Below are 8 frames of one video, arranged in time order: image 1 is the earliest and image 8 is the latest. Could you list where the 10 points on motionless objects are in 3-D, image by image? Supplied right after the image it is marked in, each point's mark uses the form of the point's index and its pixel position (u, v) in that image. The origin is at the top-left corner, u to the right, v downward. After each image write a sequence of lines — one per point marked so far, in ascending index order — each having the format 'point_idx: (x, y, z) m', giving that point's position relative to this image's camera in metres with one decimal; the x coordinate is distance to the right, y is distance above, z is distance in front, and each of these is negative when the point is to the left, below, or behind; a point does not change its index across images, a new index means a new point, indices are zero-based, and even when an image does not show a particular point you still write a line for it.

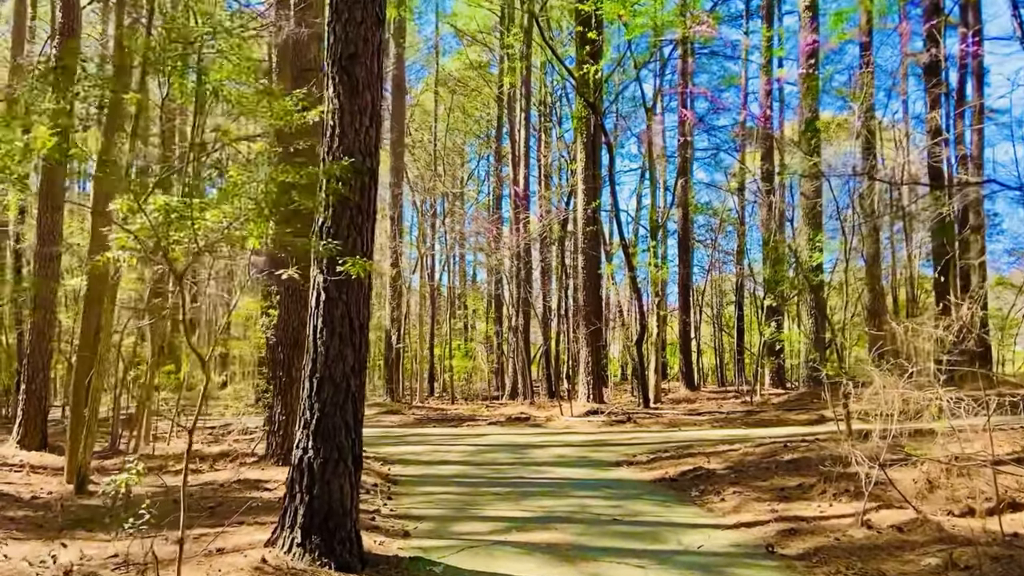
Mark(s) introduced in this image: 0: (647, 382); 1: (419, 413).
0: (+2.6, -1.8, +14.8) m
1: (-2.0, -2.7, +17.1) m
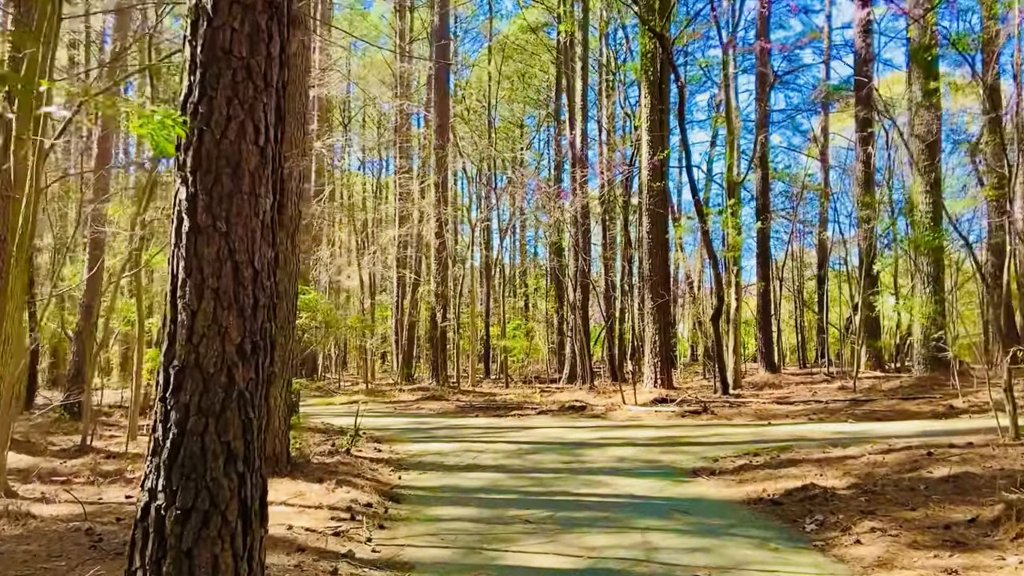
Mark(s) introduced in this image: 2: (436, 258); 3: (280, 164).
0: (+3.5, -1.3, +12.7) m
1: (-0.9, -2.1, +15.4) m
2: (-1.8, +0.7, +18.2) m
3: (-0.8, +0.4, +2.6) m
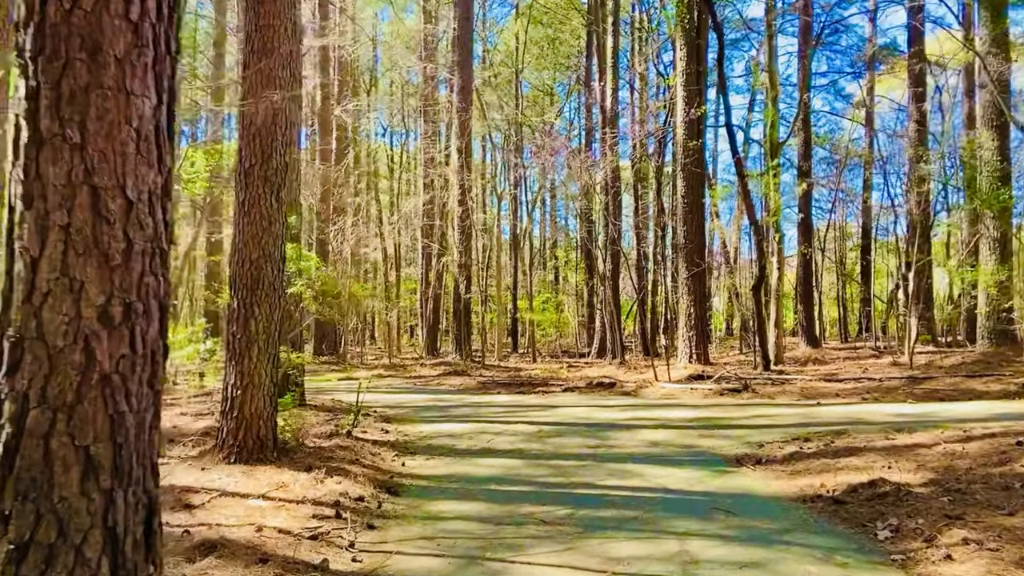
0: (+3.8, -0.8, +11.8) m
1: (-0.4, -1.6, +14.7) m
2: (-1.2, +1.4, +17.5) m
3: (-0.8, +0.6, +1.9) m
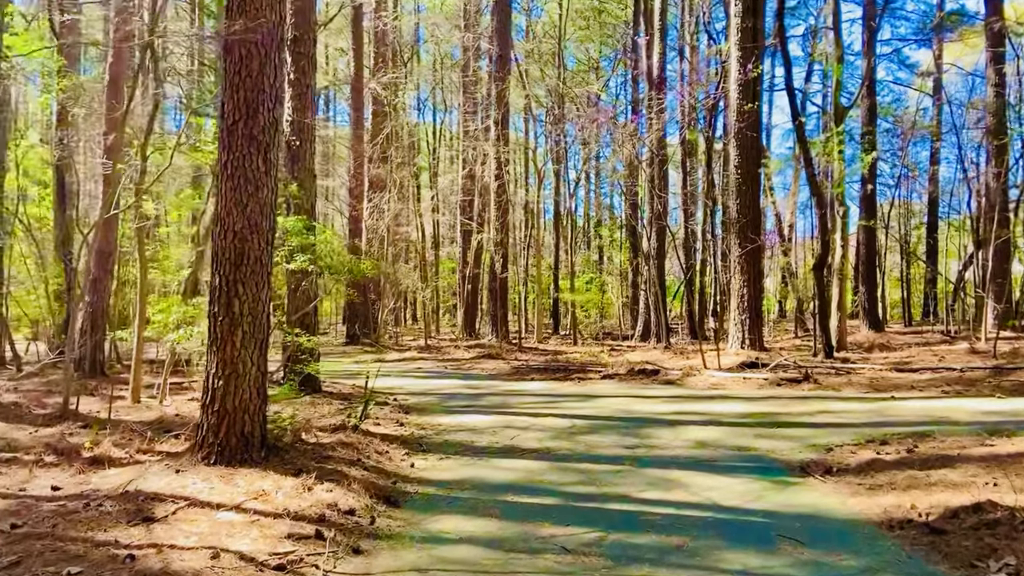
0: (+4.3, -0.5, +10.8) m
1: (+0.3, -1.2, +14.0) m
2: (-0.4, +1.8, +16.7) m
3: (-0.9, +0.6, +1.1) m
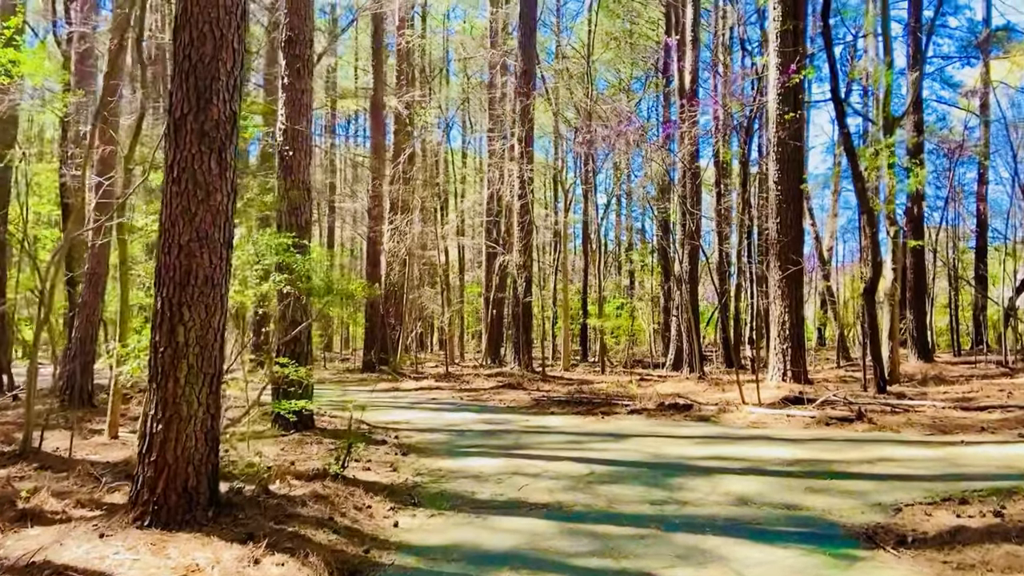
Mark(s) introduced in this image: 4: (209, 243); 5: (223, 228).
0: (+4.6, -0.8, +9.8) m
1: (+0.7, -1.6, +13.1) m
2: (+0.1, +1.3, +16.0) m
3: (-1.0, +0.6, +0.4) m
4: (-1.4, +0.2, +3.8) m
5: (-1.4, +0.3, +3.9) m
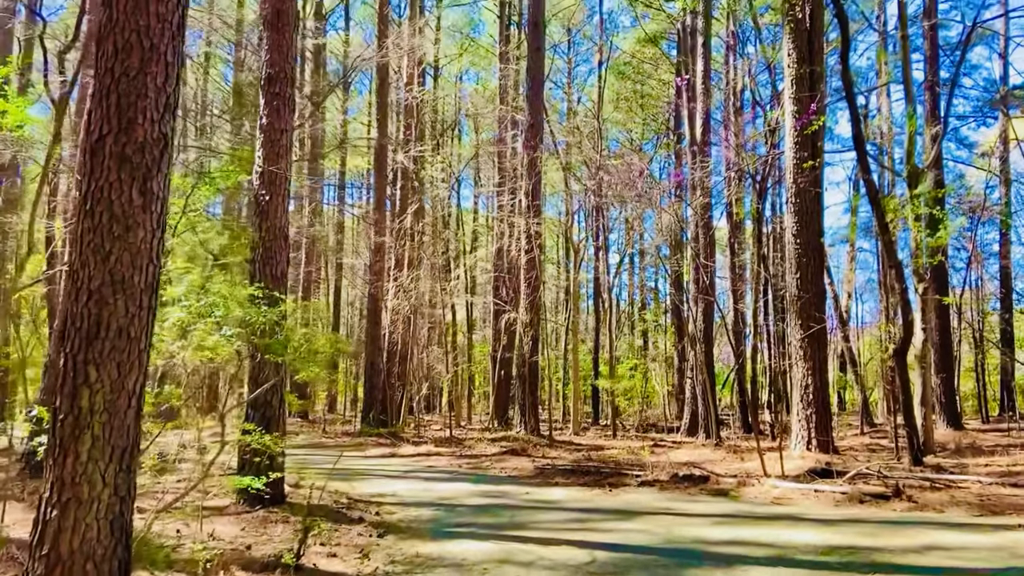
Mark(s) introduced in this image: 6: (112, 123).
0: (+4.6, -1.5, +9.0) m
1: (+0.7, -2.6, +12.3) m
2: (+0.3, +0.2, +15.4) m
3: (-1.1, +0.6, -0.2) m
4: (-1.5, 0.0, +3.1) m
5: (-1.5, +0.1, +3.3) m
6: (-1.6, +0.7, +3.2) m
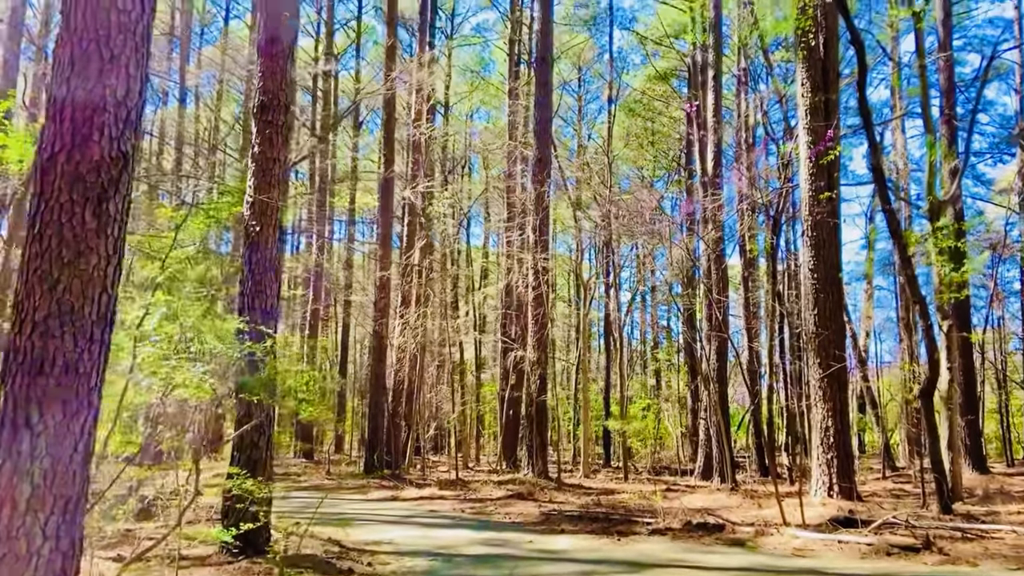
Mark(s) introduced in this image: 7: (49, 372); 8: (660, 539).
0: (+4.6, -1.9, +8.5) m
1: (+0.8, -3.1, +11.8) m
2: (+0.4, -0.6, +15.0) m
3: (-1.2, +0.7, -0.5) m
4: (-1.6, -0.1, +2.8) m
5: (-1.5, 0.0, +2.9) m
6: (-1.6, +0.5, +2.9) m
7: (-1.6, -0.3, +2.8) m
8: (+1.4, -2.4, +7.7) m
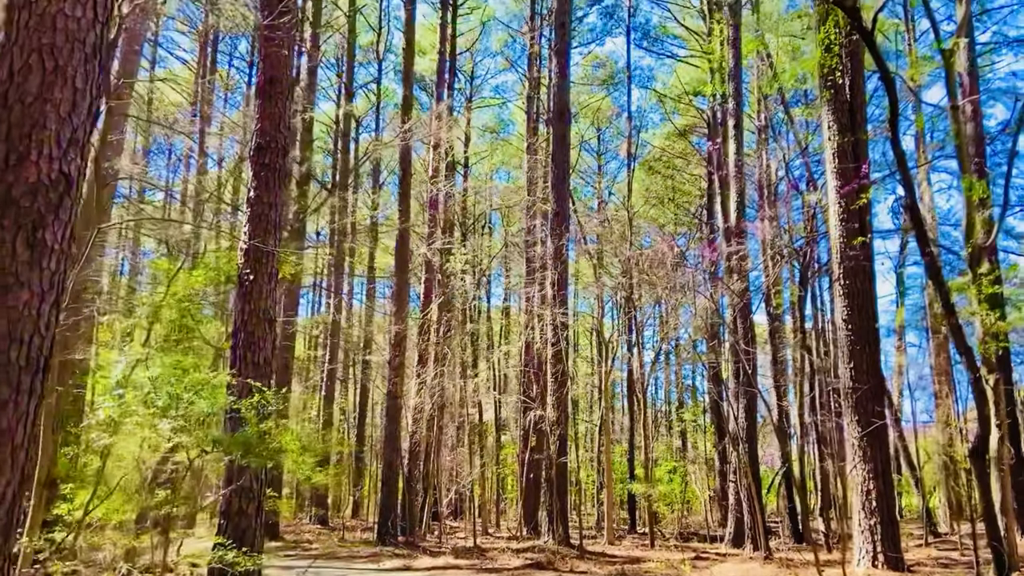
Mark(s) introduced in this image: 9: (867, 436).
0: (+4.8, -2.4, +7.8) m
1: (+1.1, -3.9, +11.1) m
2: (+0.7, -1.6, +14.5) m
3: (-1.3, +0.8, -0.8) m
4: (-1.6, -0.2, +2.4) m
5: (-1.6, -0.2, +2.6) m
6: (-1.7, +0.4, +2.5) m
7: (-1.6, -0.4, +2.4) m
8: (+1.6, -2.9, +7.0) m
9: (+3.6, -1.5, +8.0) m
